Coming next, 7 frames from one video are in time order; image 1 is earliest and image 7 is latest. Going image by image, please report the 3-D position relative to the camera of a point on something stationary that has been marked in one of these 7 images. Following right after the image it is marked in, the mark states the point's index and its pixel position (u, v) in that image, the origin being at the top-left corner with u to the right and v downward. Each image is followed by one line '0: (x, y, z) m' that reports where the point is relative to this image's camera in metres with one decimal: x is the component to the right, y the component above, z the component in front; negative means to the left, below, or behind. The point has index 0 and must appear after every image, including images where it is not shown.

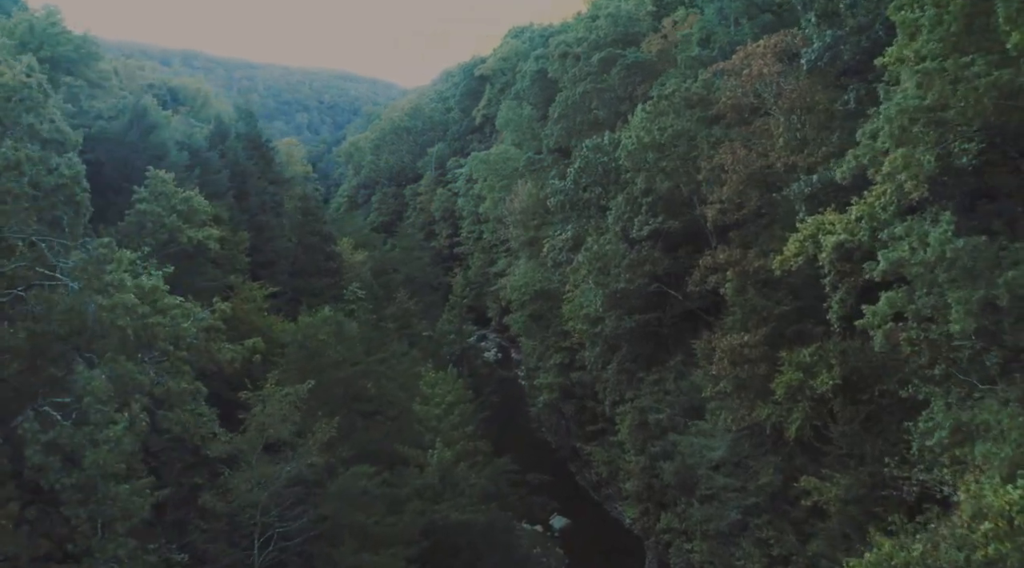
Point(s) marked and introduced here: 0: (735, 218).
0: (+5.6, +1.7, +19.7) m
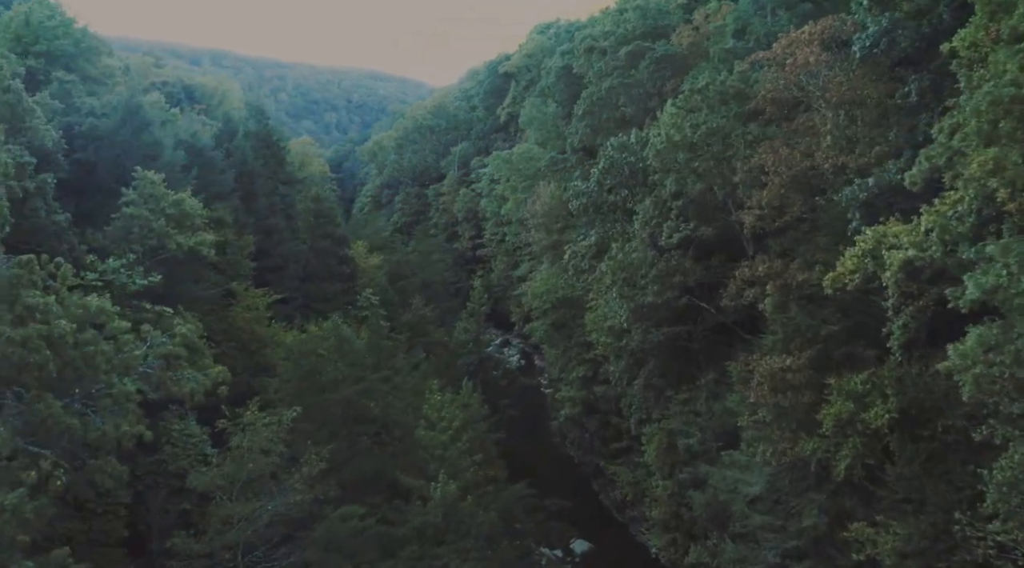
0: (+5.9, +1.3, +17.6) m
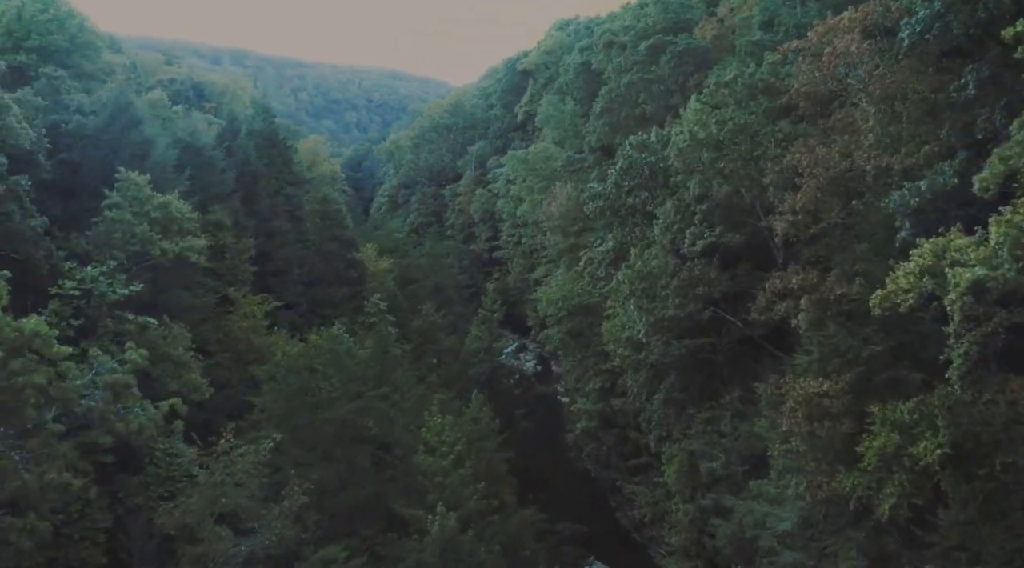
0: (+6.1, +1.0, +16.0) m
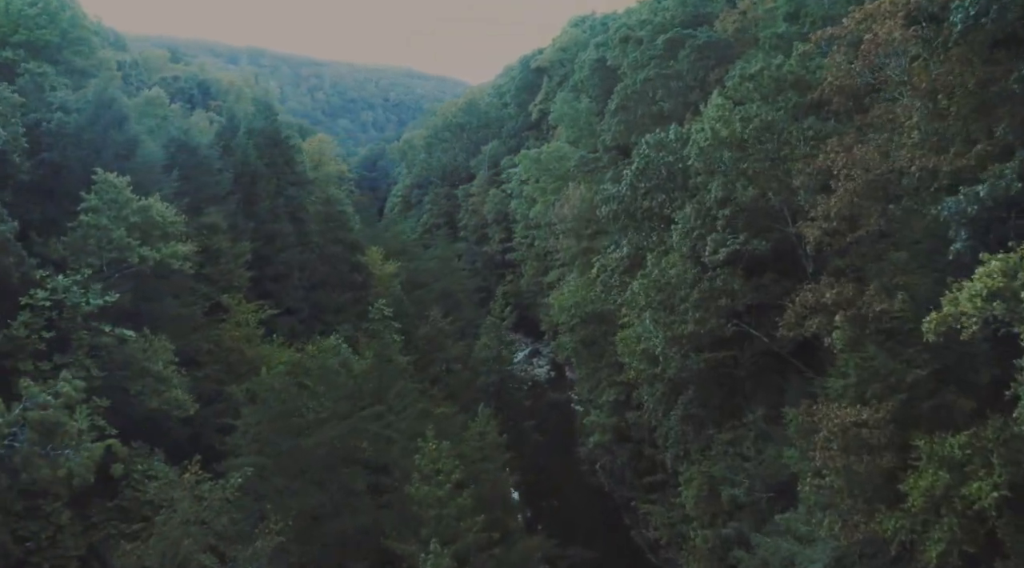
0: (+6.1, +0.8, +14.4) m
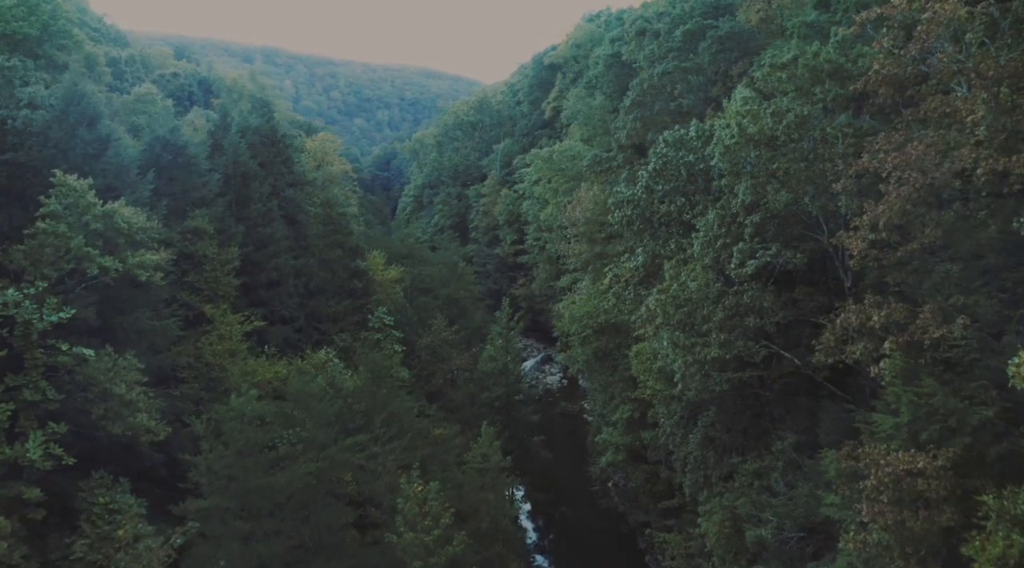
0: (+6.1, +0.5, +12.5) m
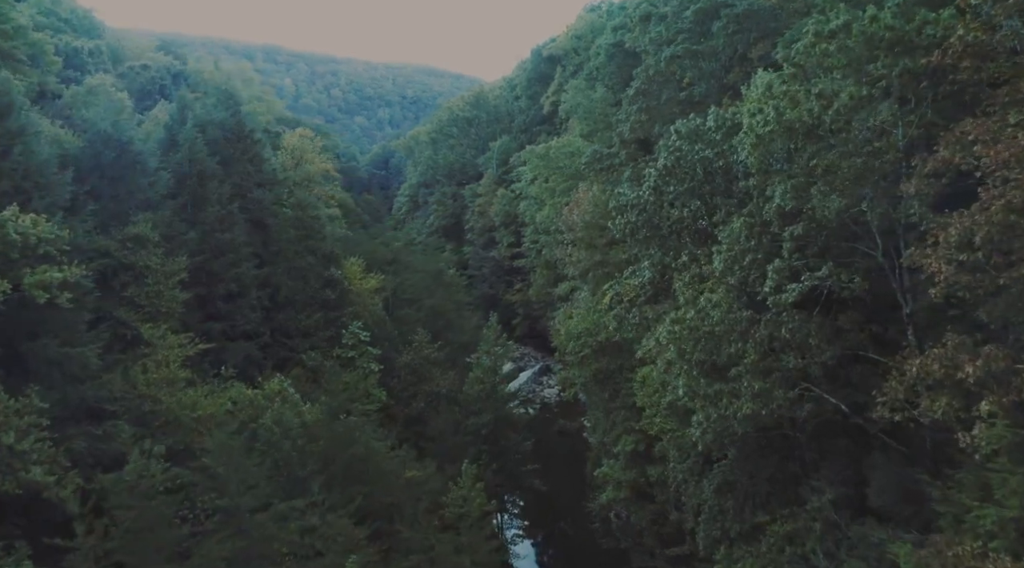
0: (+5.7, +0.1, +9.4) m
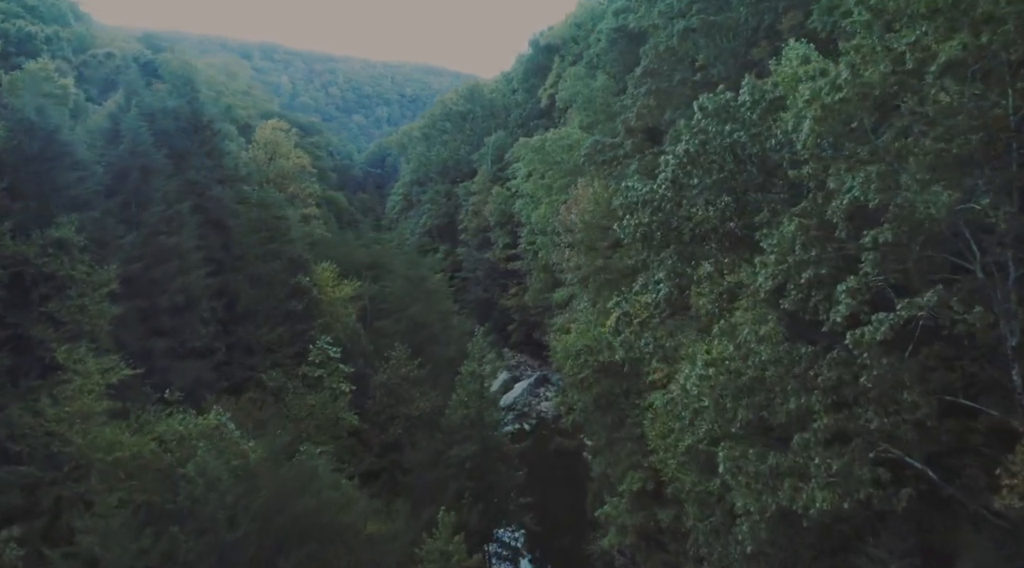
0: (+5.4, -0.2, +6.4) m
